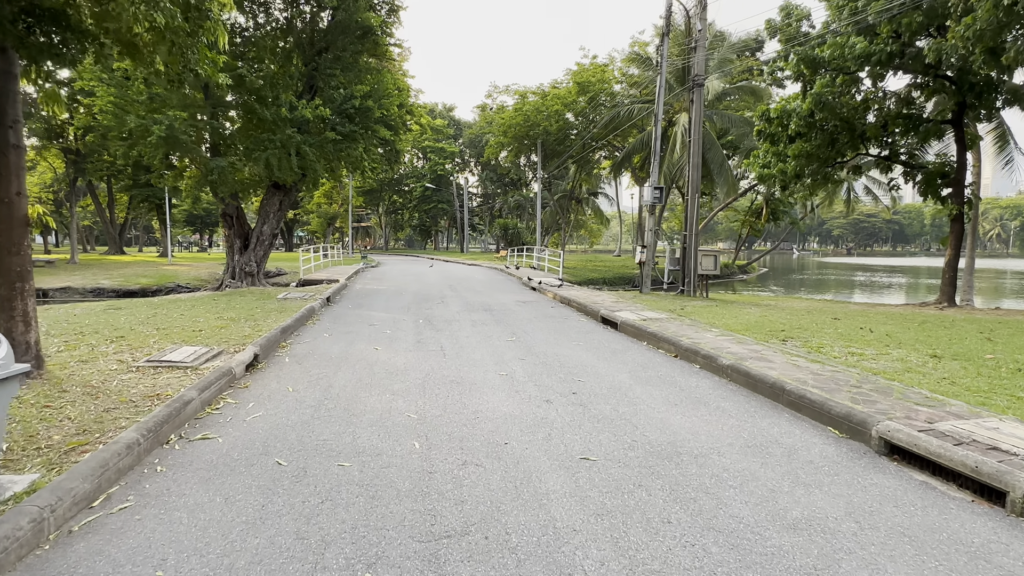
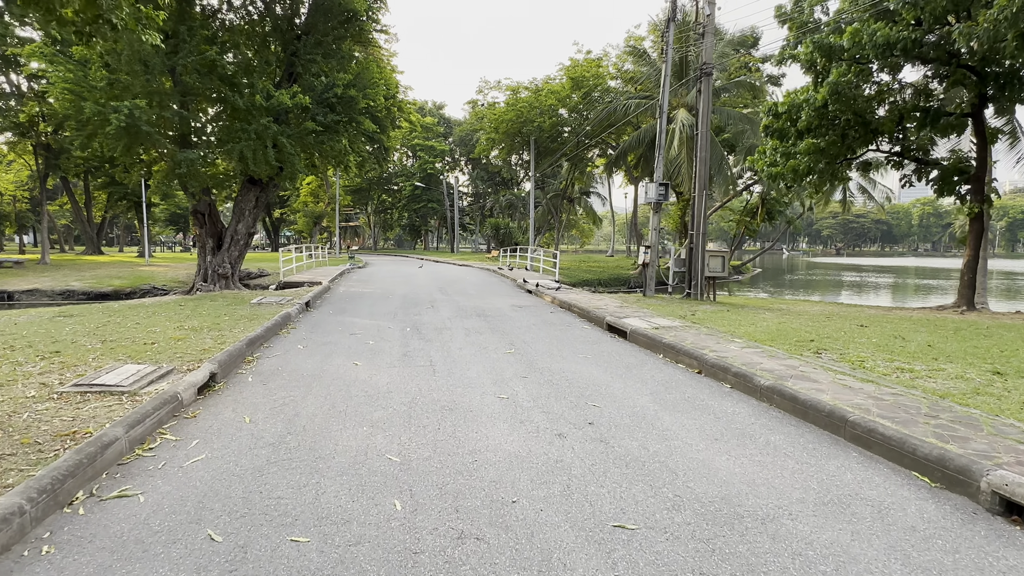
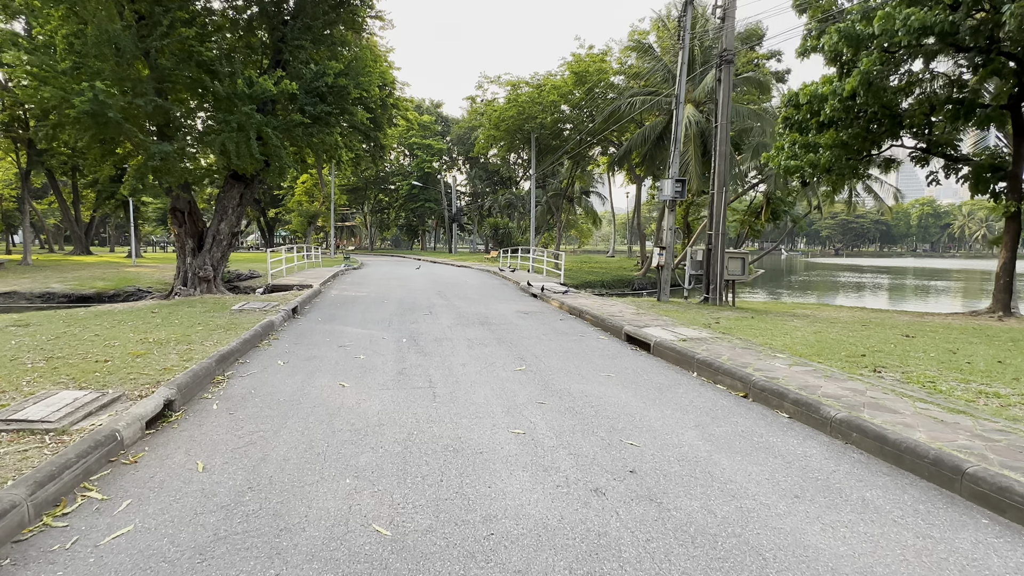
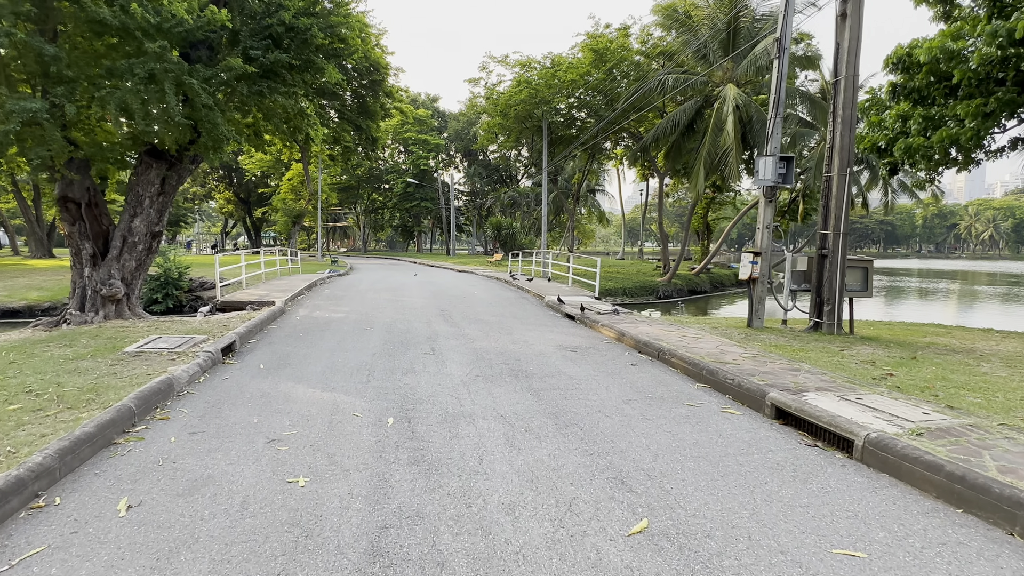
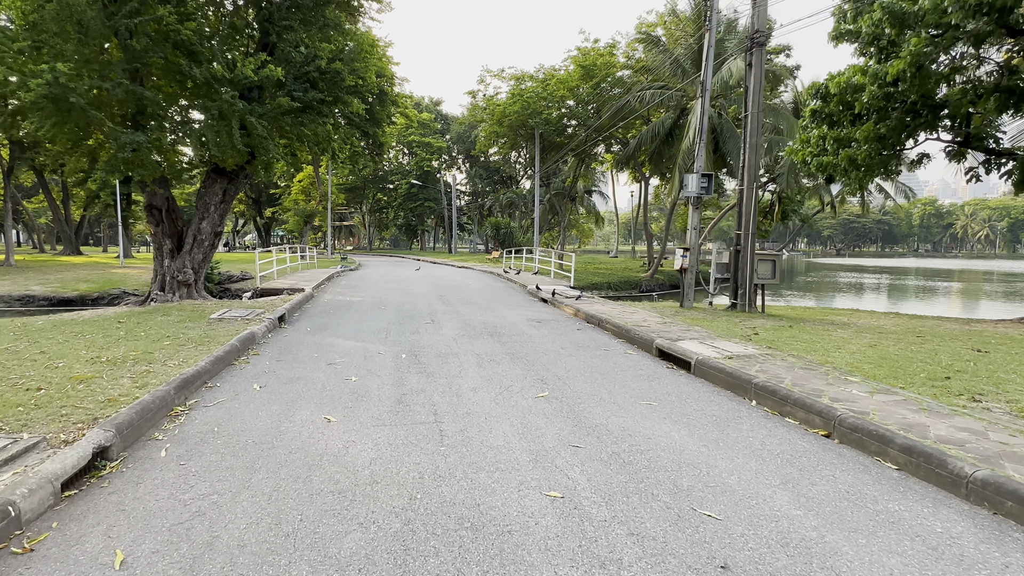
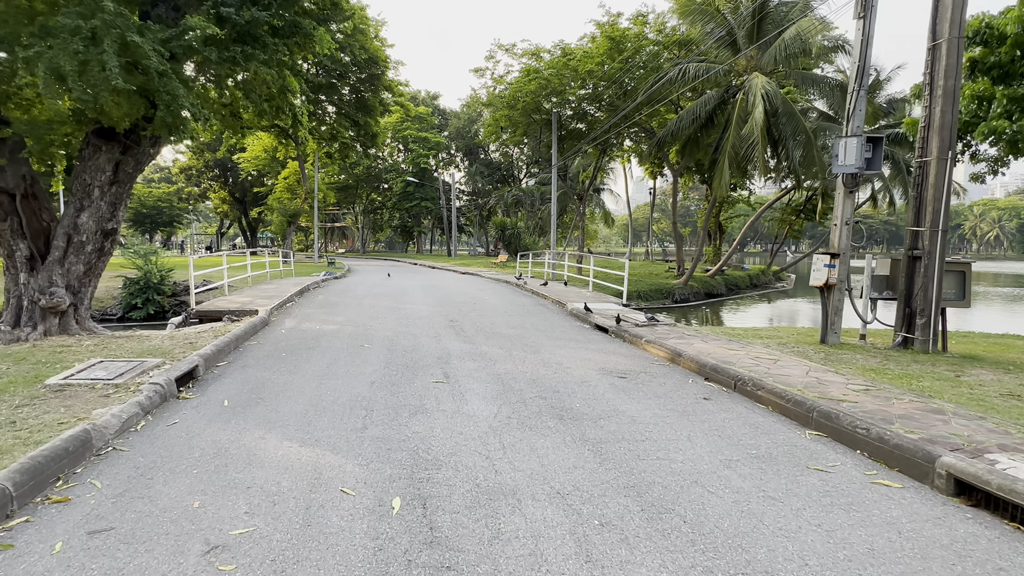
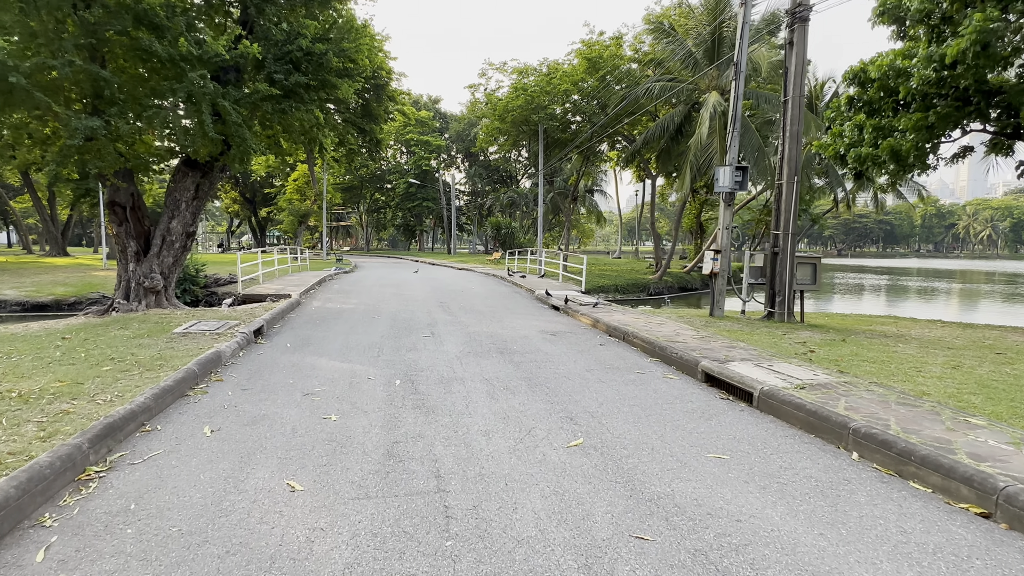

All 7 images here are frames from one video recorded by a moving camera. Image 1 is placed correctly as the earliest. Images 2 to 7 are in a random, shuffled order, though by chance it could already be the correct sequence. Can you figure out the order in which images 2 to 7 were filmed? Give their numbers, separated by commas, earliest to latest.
2, 3, 5, 7, 4, 6
